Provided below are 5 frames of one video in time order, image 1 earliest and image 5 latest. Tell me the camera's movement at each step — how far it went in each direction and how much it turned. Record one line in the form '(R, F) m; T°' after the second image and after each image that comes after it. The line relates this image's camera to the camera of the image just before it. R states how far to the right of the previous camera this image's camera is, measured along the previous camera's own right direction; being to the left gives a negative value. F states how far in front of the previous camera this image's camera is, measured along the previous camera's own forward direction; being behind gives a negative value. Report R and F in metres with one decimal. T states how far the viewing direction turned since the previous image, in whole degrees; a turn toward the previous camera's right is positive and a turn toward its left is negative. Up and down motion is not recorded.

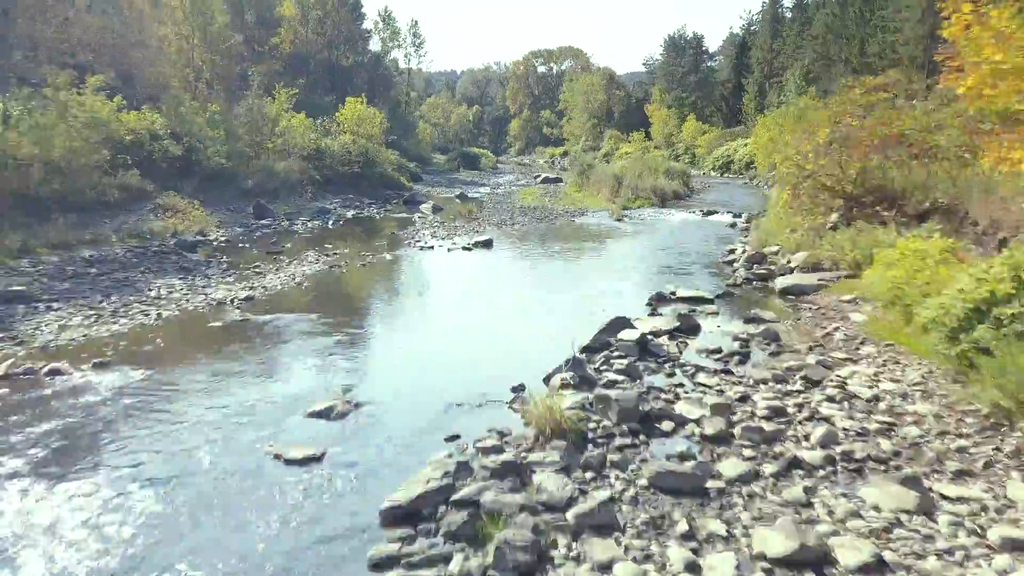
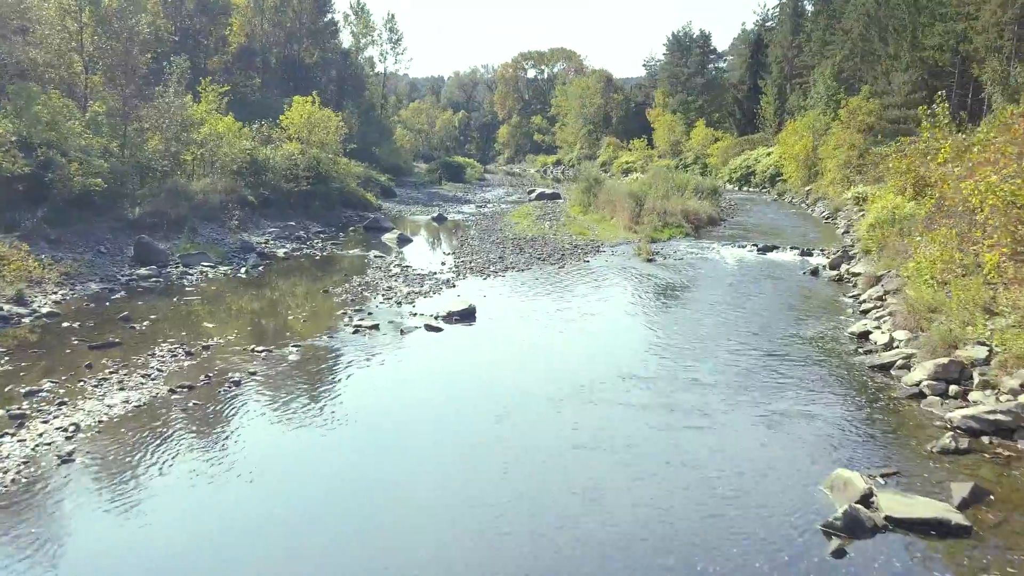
(-0.1, +9.4) m; +1°
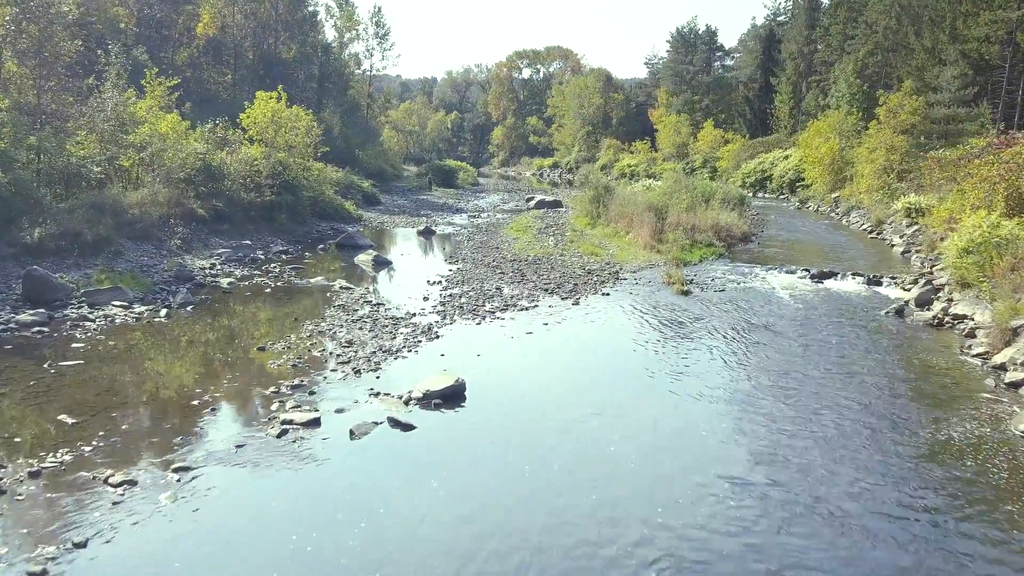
(-0.2, +5.1) m; +1°
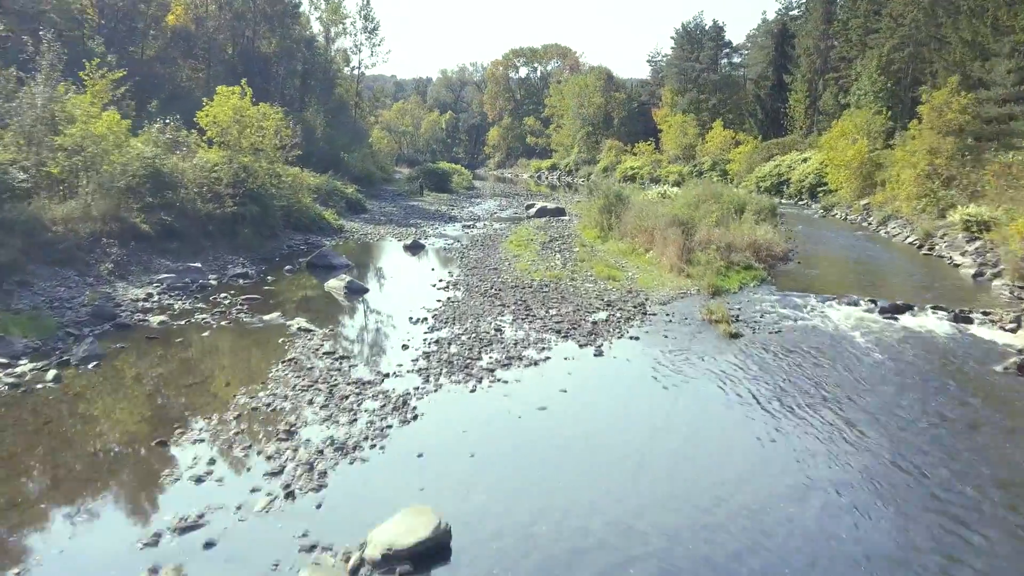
(-0.2, +4.2) m; 0°
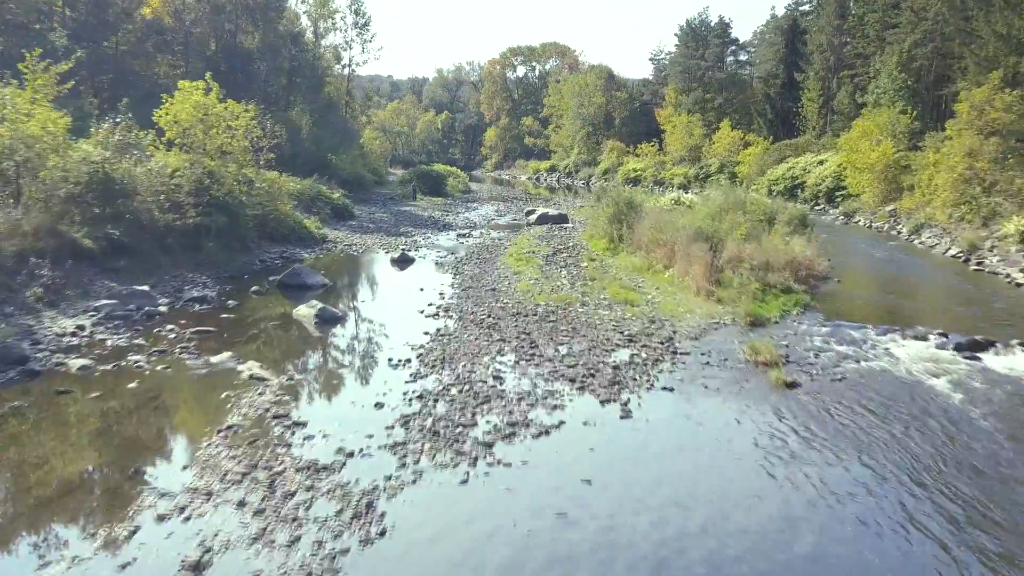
(-0.1, +3.1) m; 0°
